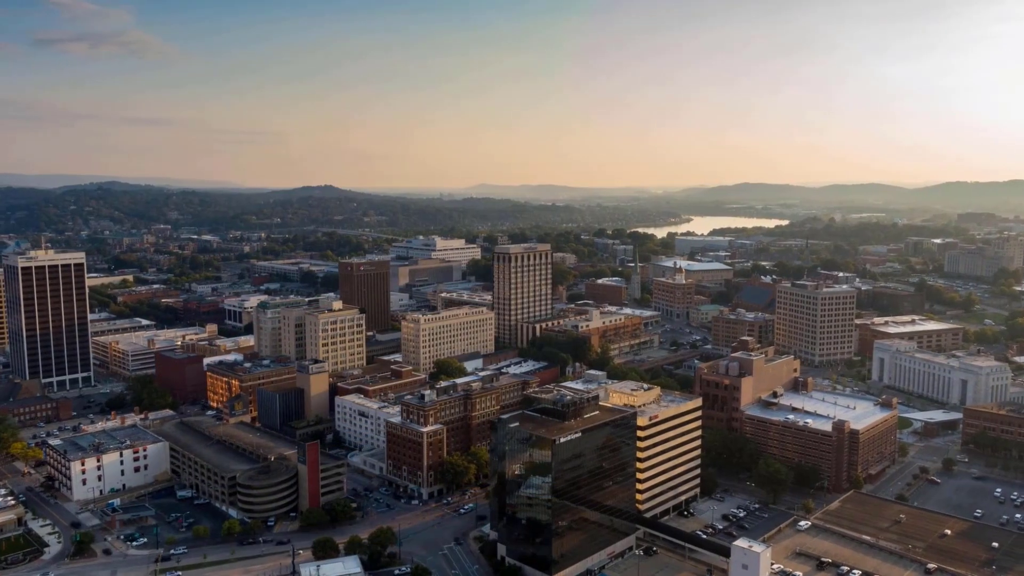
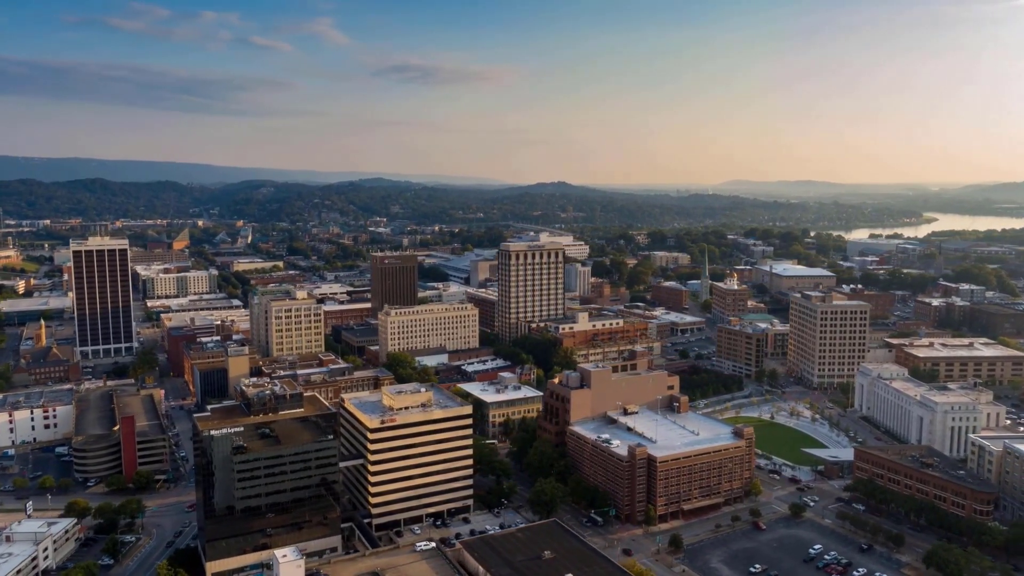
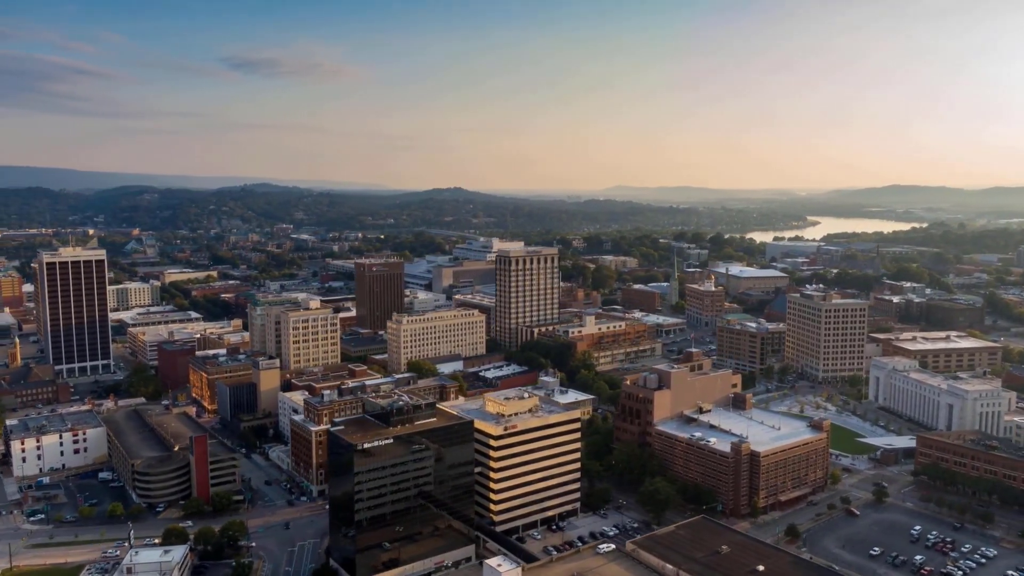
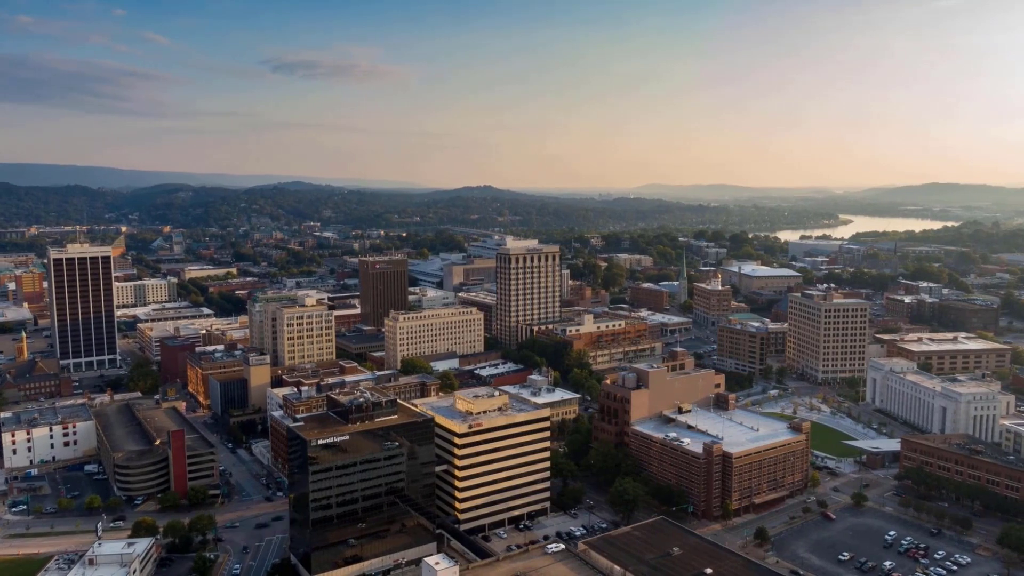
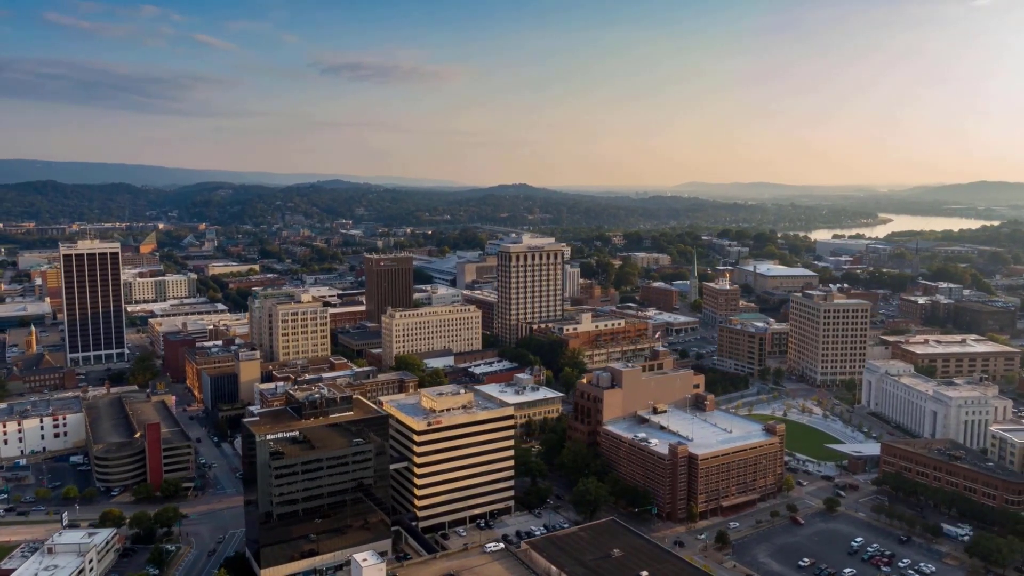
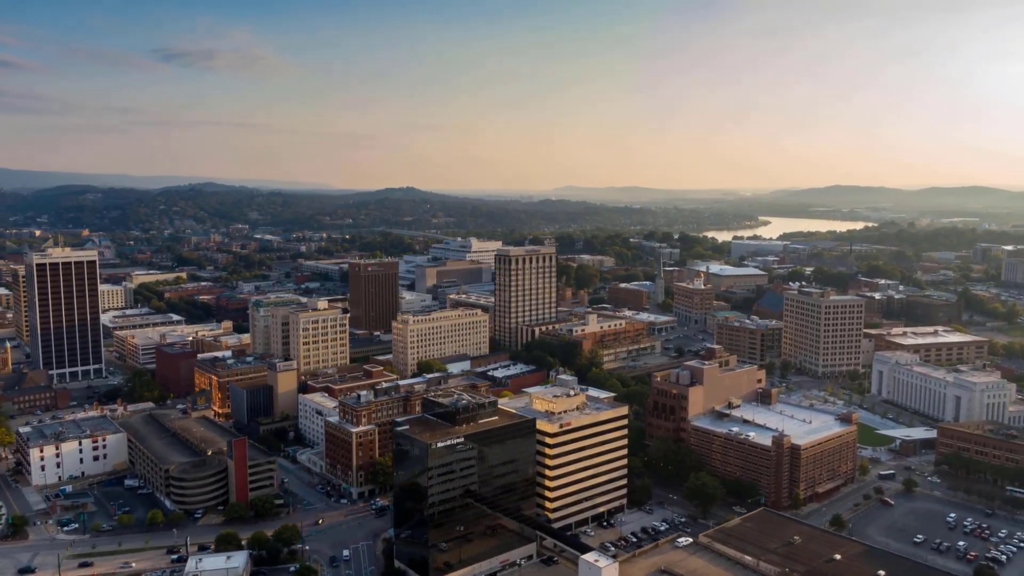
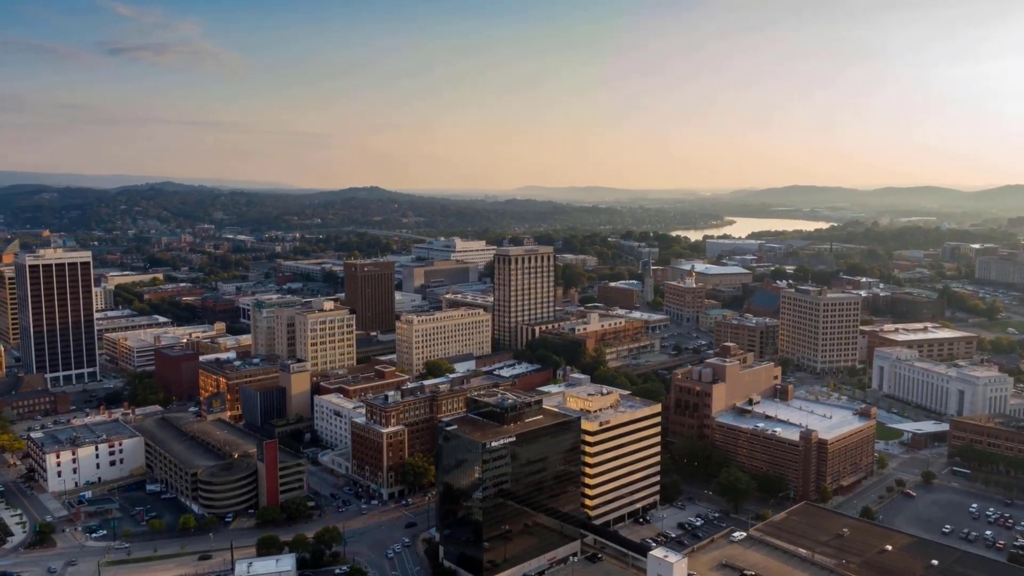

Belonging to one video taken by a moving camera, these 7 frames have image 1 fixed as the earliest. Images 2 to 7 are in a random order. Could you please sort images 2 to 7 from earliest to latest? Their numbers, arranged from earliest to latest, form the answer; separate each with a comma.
7, 6, 3, 4, 5, 2
